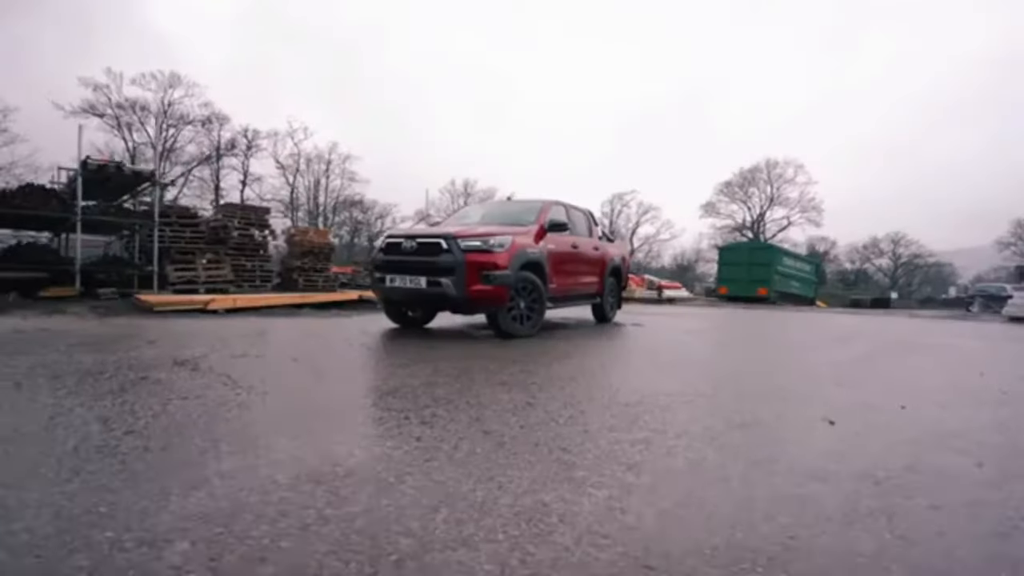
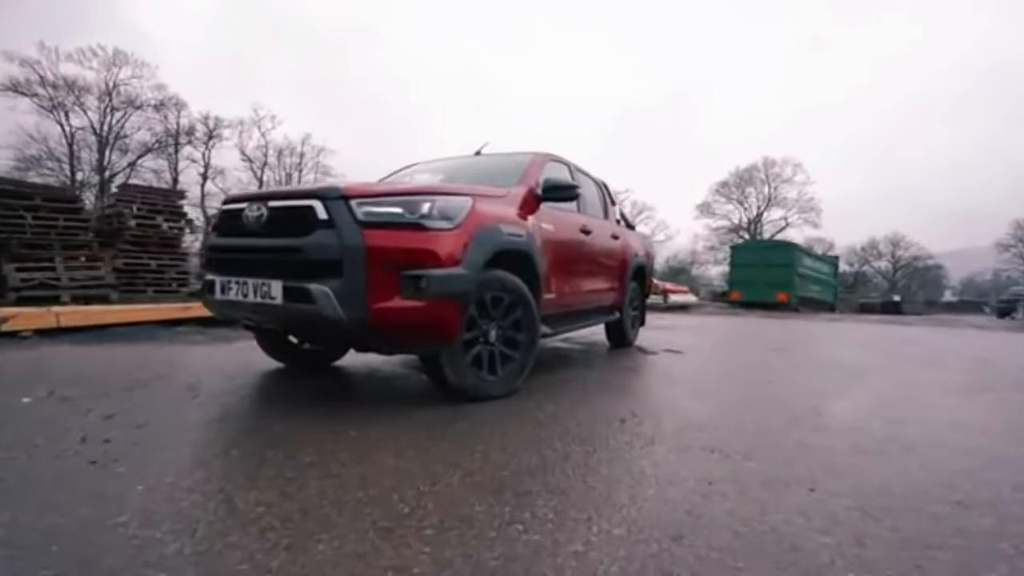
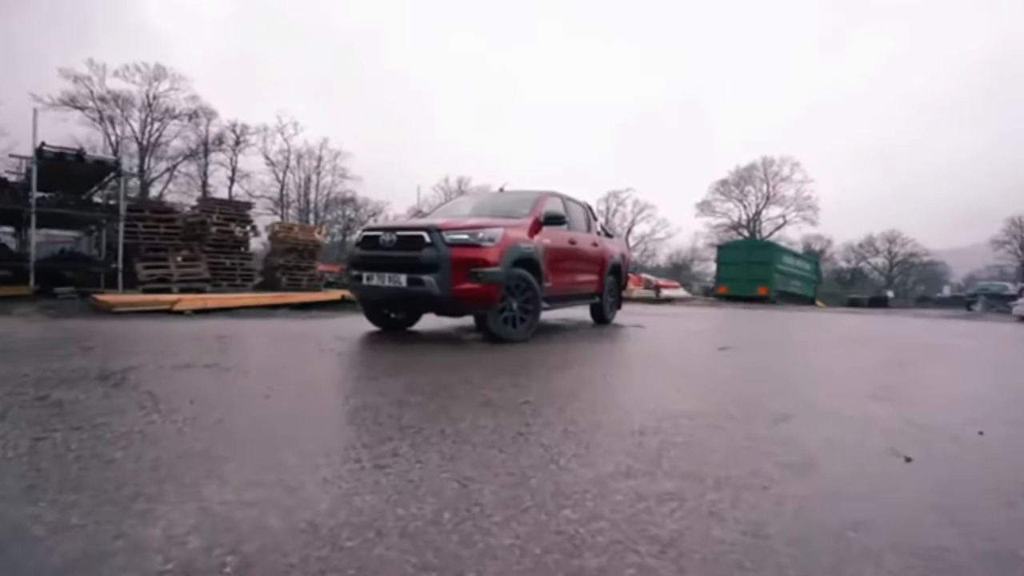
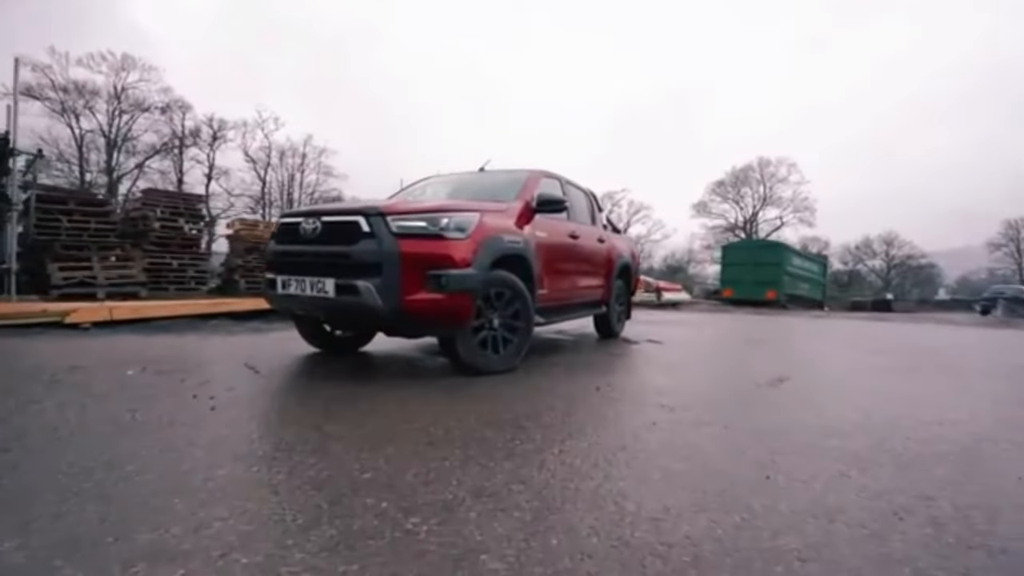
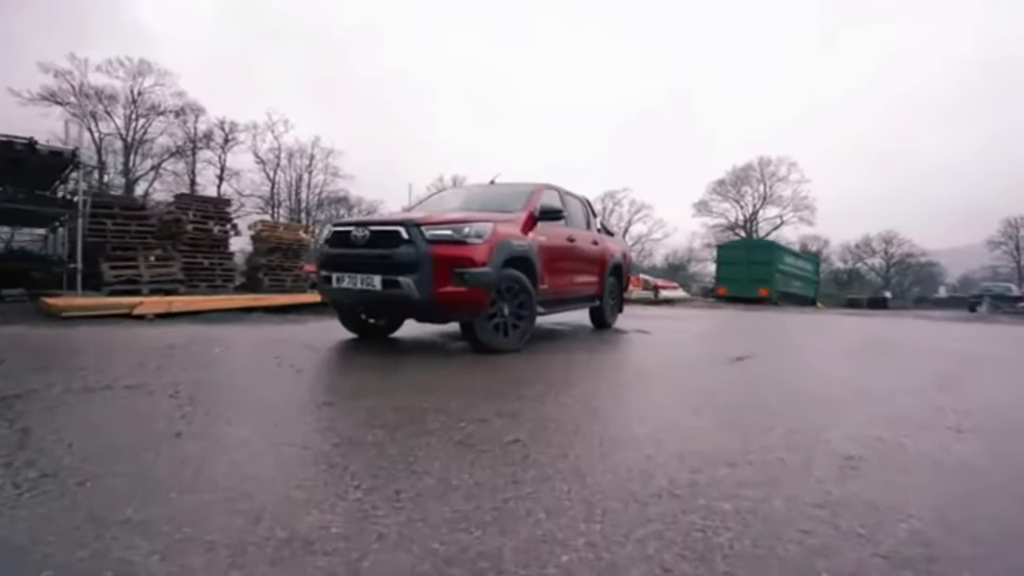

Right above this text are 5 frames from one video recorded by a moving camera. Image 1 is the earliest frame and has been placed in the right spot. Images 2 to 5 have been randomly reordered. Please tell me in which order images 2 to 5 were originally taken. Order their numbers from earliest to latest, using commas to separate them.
3, 5, 4, 2
